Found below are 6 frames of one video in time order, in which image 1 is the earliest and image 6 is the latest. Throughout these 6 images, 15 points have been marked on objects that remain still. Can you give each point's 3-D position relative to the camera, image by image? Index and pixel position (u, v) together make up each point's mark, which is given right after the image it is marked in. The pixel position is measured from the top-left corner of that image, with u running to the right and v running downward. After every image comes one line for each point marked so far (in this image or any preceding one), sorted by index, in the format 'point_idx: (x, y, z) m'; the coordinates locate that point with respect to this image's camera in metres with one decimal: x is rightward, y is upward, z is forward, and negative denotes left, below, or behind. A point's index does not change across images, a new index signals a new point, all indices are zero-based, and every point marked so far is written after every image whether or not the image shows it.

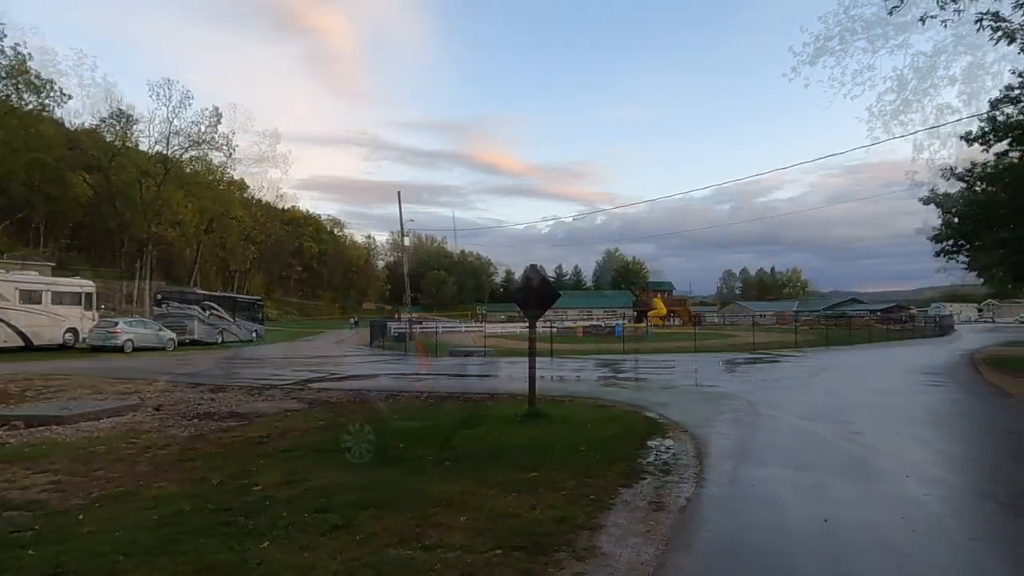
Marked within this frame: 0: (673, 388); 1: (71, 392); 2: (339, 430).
0: (+4.5, -2.7, +17.9) m
1: (-12.5, -3.0, +18.7) m
2: (-2.9, -2.4, +11.2) m
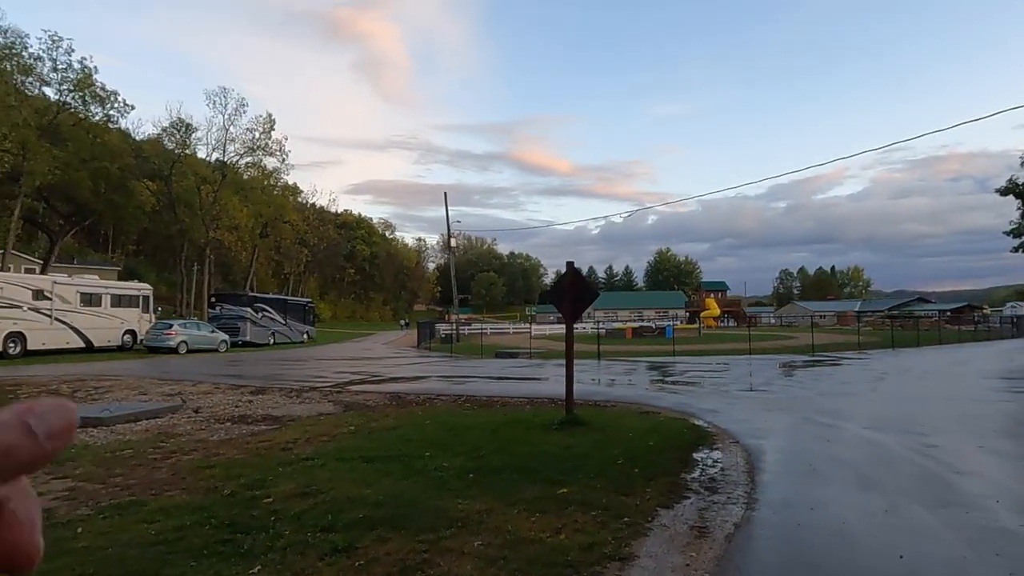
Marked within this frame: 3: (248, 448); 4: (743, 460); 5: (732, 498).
0: (+5.6, -2.7, +16.8) m
1: (-11.3, -3.0, +18.9) m
2: (-2.3, -2.4, +10.7) m
3: (-4.1, -2.5, +10.3) m
4: (+2.9, -2.2, +8.4) m
5: (+2.2, -2.1, +6.6) m
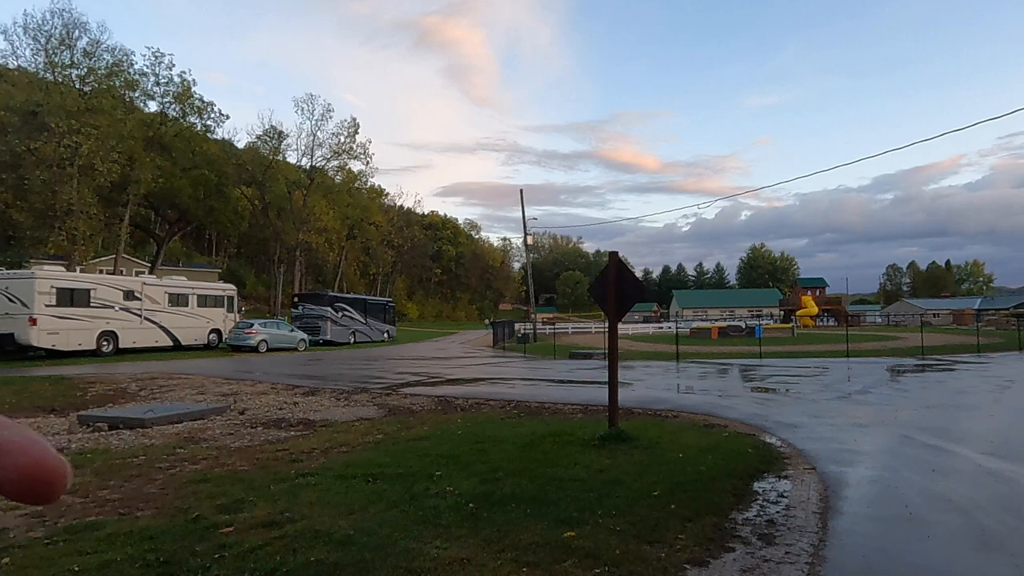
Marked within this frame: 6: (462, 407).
0: (+6.8, -2.6, +14.7) m
1: (-9.6, -3.0, +19.0) m
2: (-1.8, -2.4, +9.7) m
3: (-3.6, -2.4, +9.5) m
4: (+3.1, -2.1, +6.7) m
5: (+2.2, -2.0, +5.1) m
6: (-1.1, -2.6, +14.6) m
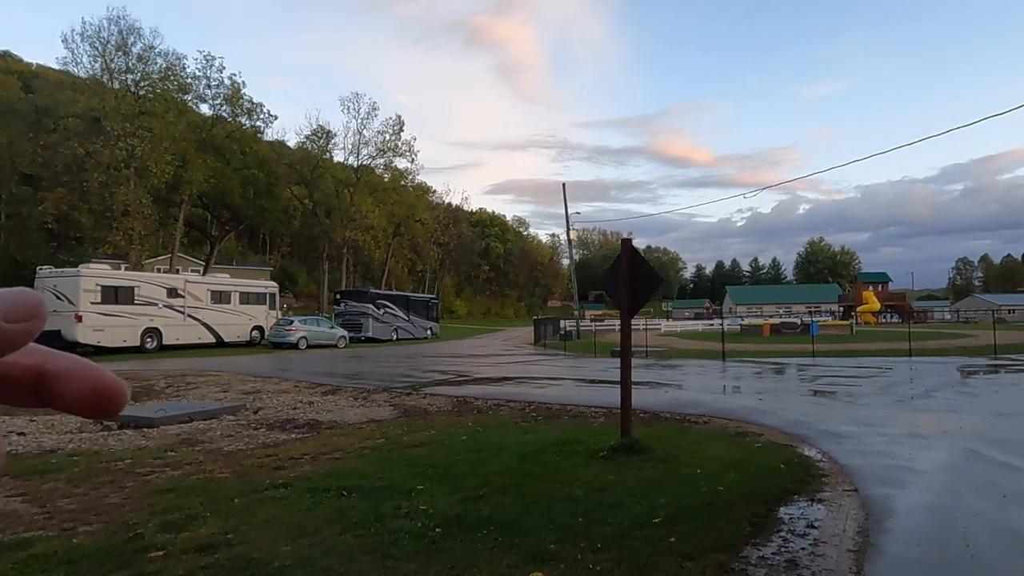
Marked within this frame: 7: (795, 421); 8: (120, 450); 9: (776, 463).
0: (+7.3, -2.4, +13.3) m
1: (-8.8, -2.9, +18.8) m
2: (-1.8, -2.3, +8.9) m
3: (-3.6, -2.4, +8.8) m
4: (+2.9, -2.0, +5.6) m
5: (+1.8, -2.0, +4.0) m
6: (-0.7, -2.5, +13.7) m
7: (+4.8, -2.3, +11.4) m
8: (-6.0, -2.5, +10.2) m
9: (+3.1, -2.1, +7.8) m
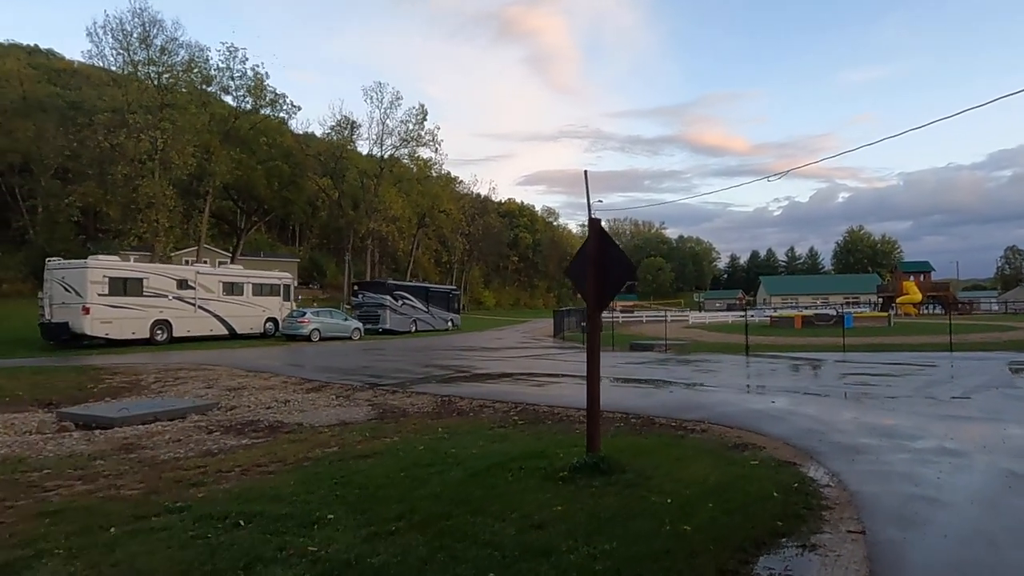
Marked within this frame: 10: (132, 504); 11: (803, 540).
0: (+6.9, -2.2, +11.7) m
1: (-8.9, -2.7, +18.1) m
2: (-2.3, -2.2, +7.8) m
3: (-4.1, -2.2, +7.8) m
4: (+2.2, -1.9, +4.2) m
5: (+1.1, -1.9, +2.7) m
6: (-1.0, -2.3, +12.6) m
7: (+4.4, -2.1, +9.9) m
8: (-6.5, -2.4, +9.3) m
9: (+2.5, -2.0, +6.5) m
10: (-3.7, -2.2, +6.6) m
11: (+2.3, -1.9, +5.1) m
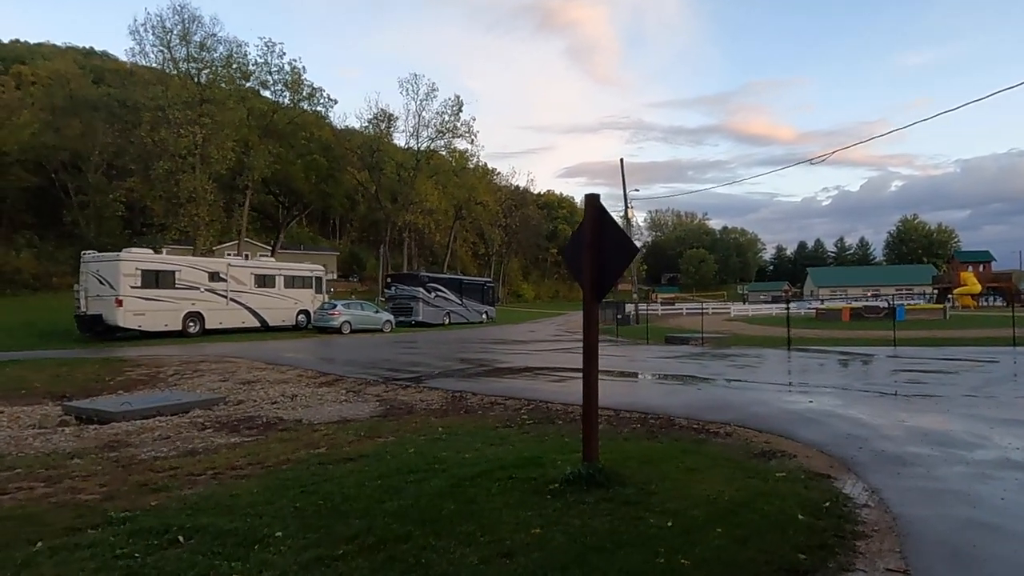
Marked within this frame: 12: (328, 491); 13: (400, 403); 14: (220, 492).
0: (+7.1, -2.0, +10.5) m
1: (-8.3, -2.4, +17.8) m
2: (-2.4, -2.0, +7.1) m
3: (-4.2, -2.1, +7.3) m
4: (+1.9, -1.8, +3.3) m
5: (+0.7, -1.8, +1.8) m
6: (-0.8, -2.1, +11.8) m
7: (+4.5, -2.0, +8.8) m
8: (-6.5, -2.2, +8.9) m
9: (+2.4, -1.8, +5.5) m
10: (-3.8, -2.0, +6.0) m
11: (+2.0, -1.8, +4.2) m
12: (-1.7, -1.9, +6.3) m
13: (-2.1, -2.2, +12.8) m
14: (-2.9, -2.0, +6.5) m
